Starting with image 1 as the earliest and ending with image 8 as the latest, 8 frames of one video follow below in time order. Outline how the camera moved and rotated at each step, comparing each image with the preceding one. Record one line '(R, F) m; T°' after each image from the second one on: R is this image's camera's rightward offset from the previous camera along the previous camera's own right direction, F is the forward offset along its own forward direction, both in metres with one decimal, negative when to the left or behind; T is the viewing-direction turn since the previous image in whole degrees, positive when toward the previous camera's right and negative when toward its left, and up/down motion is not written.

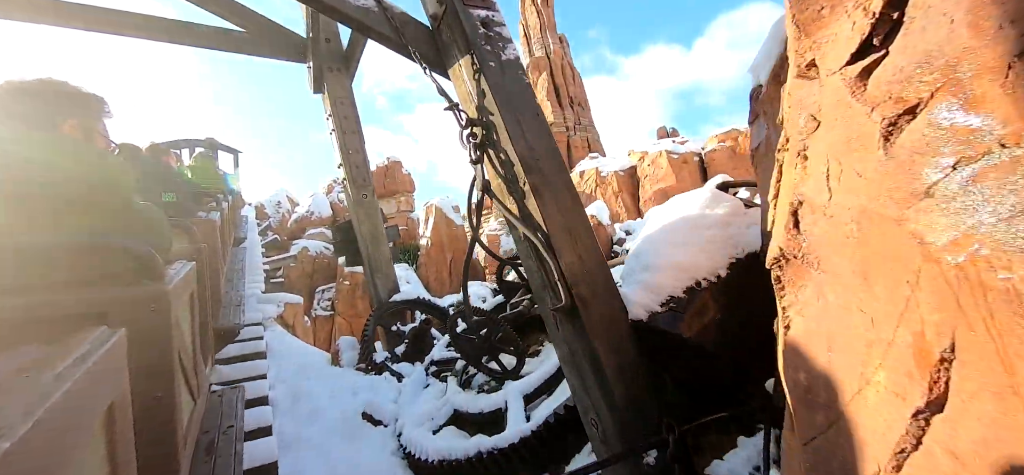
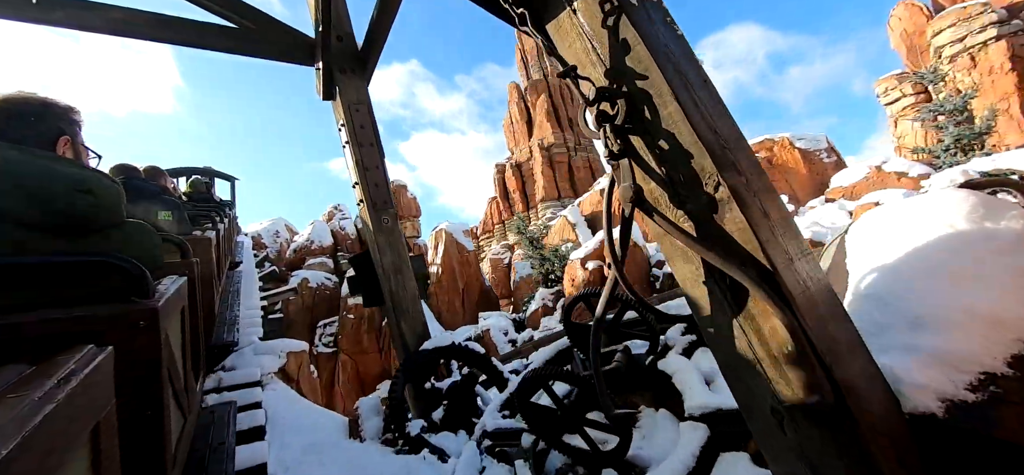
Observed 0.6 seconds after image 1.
(-0.7, +1.1) m; 0°
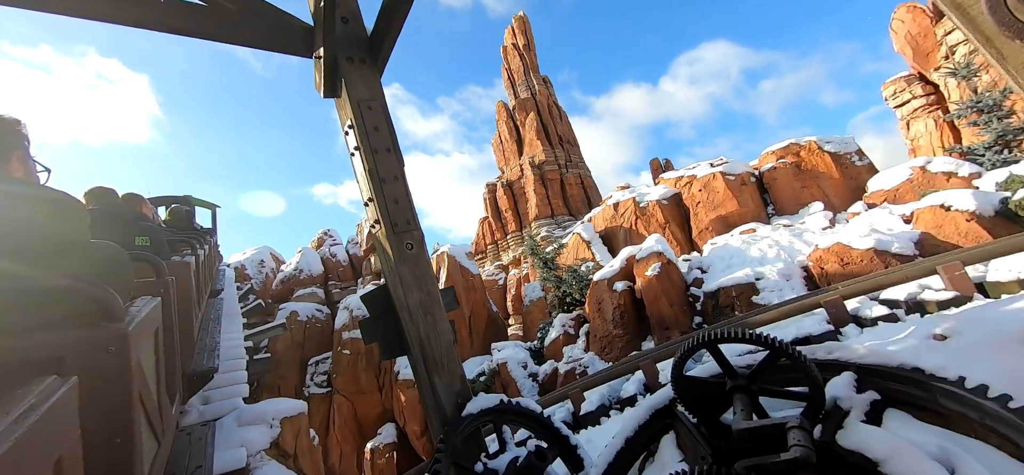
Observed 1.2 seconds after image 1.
(-0.6, +1.1) m; +2°
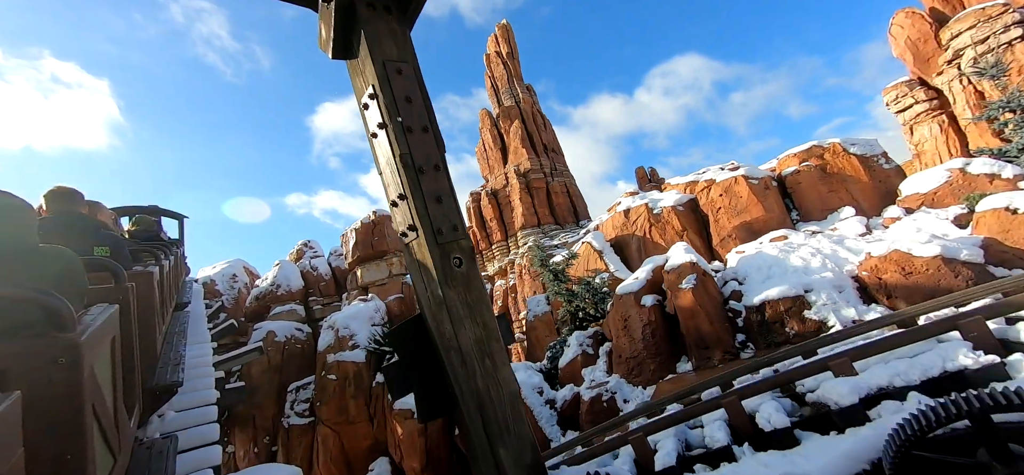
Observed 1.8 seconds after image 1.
(-0.7, +1.1) m; +3°
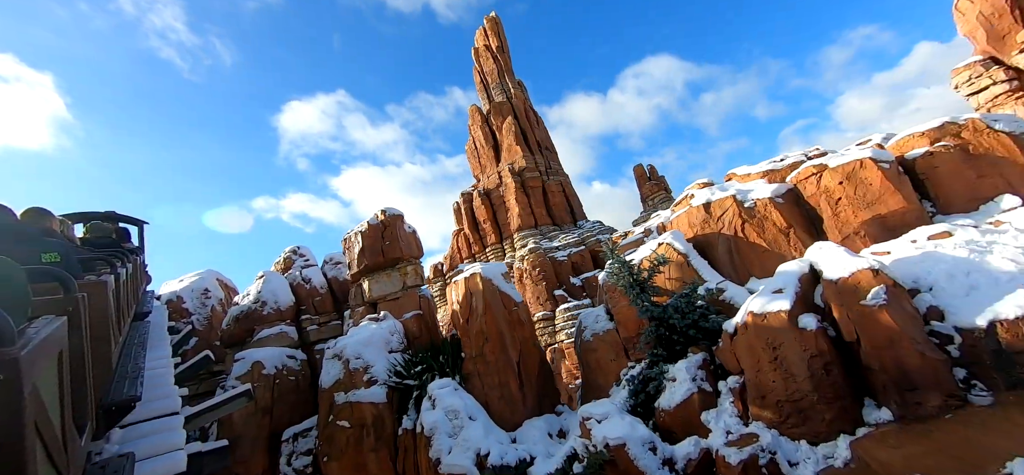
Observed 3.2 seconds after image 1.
(-1.8, +2.5) m; +3°
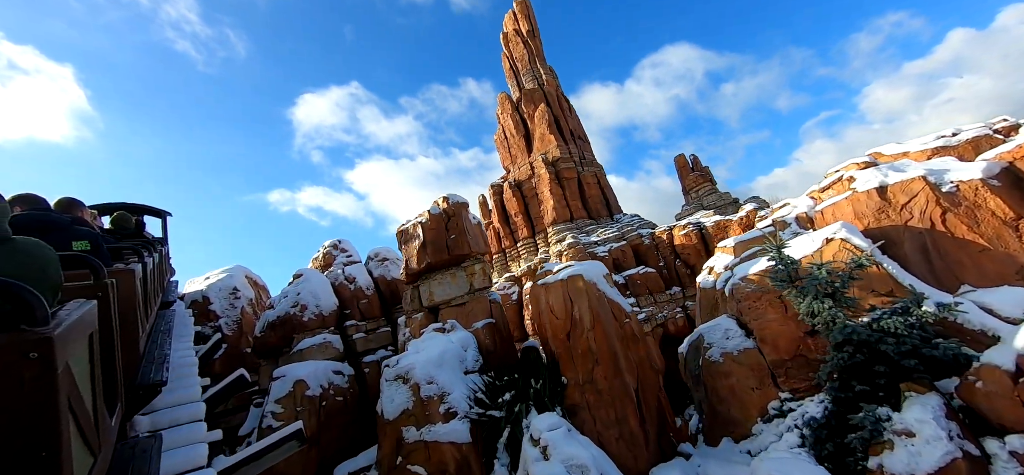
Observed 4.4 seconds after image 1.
(-1.8, +2.1) m; -1°
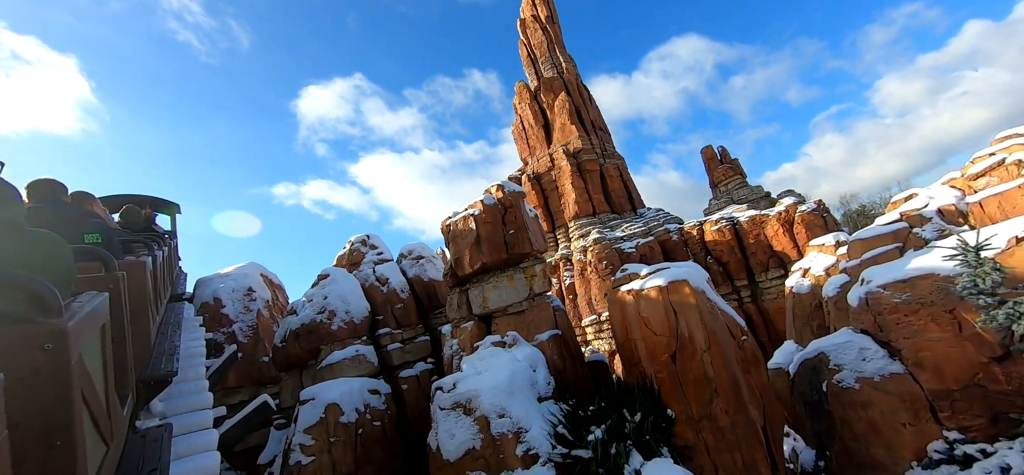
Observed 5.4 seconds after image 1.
(-1.2, +1.6) m; 0°
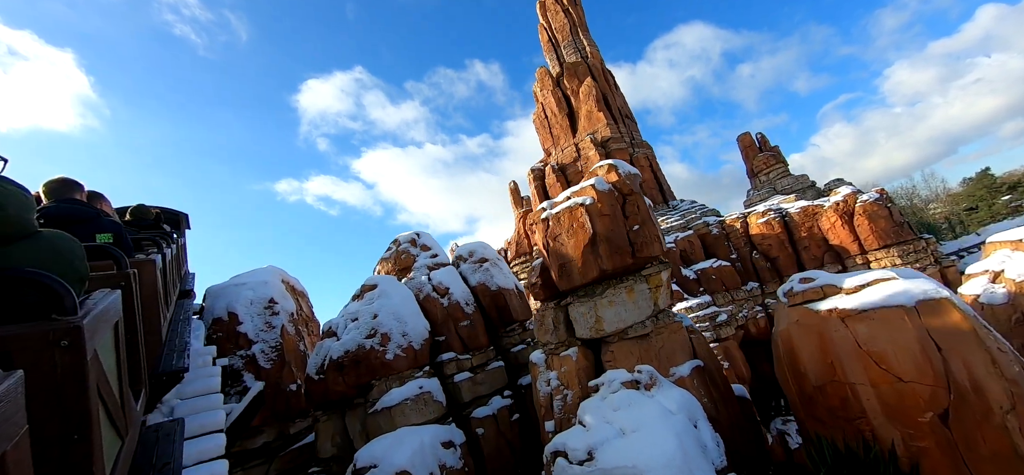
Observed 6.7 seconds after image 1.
(-1.7, +2.1) m; 0°
